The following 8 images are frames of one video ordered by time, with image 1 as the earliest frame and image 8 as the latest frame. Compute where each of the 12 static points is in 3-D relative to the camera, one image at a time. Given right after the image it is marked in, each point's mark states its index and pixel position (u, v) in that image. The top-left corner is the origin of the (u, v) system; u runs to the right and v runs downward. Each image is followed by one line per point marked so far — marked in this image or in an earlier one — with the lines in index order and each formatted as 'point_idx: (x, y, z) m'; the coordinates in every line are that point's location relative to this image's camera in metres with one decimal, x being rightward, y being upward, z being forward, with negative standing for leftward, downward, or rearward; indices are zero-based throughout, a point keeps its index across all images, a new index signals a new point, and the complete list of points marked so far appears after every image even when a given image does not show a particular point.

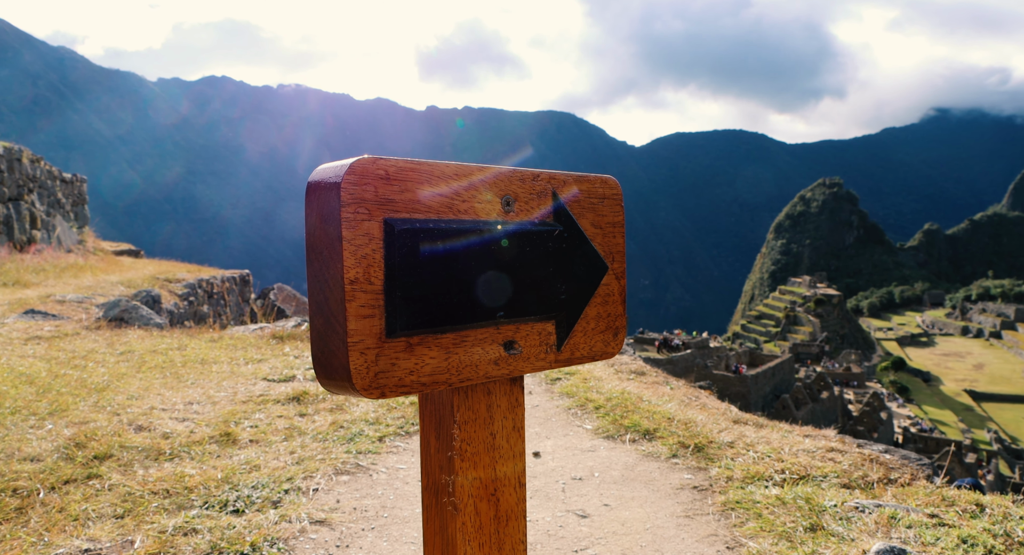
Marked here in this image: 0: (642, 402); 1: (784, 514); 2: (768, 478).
0: (+1.5, -1.4, +8.6) m
1: (+2.2, -1.9, +6.1) m
2: (+2.3, -1.8, +6.8) m
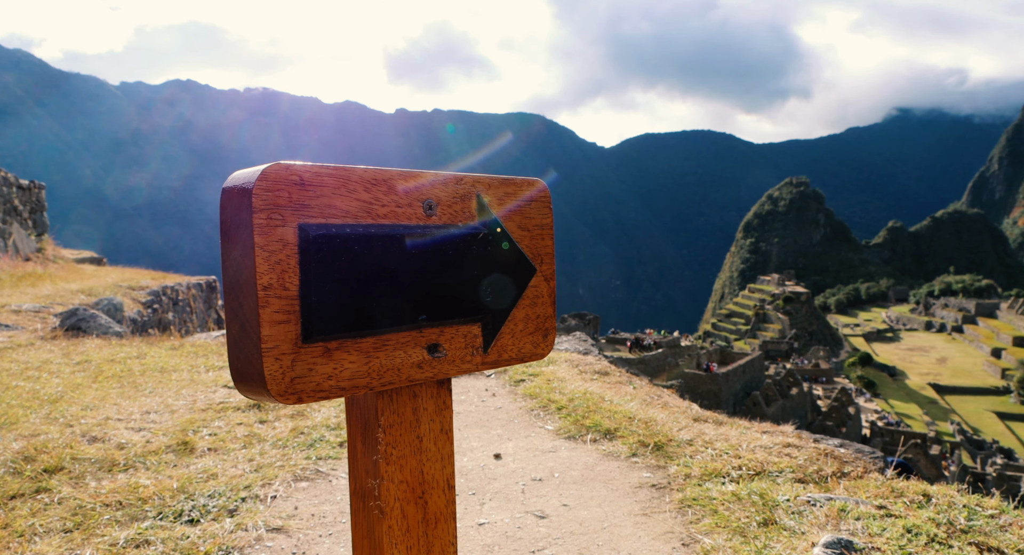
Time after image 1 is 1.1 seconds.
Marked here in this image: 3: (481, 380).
0: (+1.0, -1.4, +8.7) m
1: (+1.9, -1.9, +6.2) m
2: (+1.9, -1.8, +6.9) m
3: (-0.4, -1.4, +9.9) m
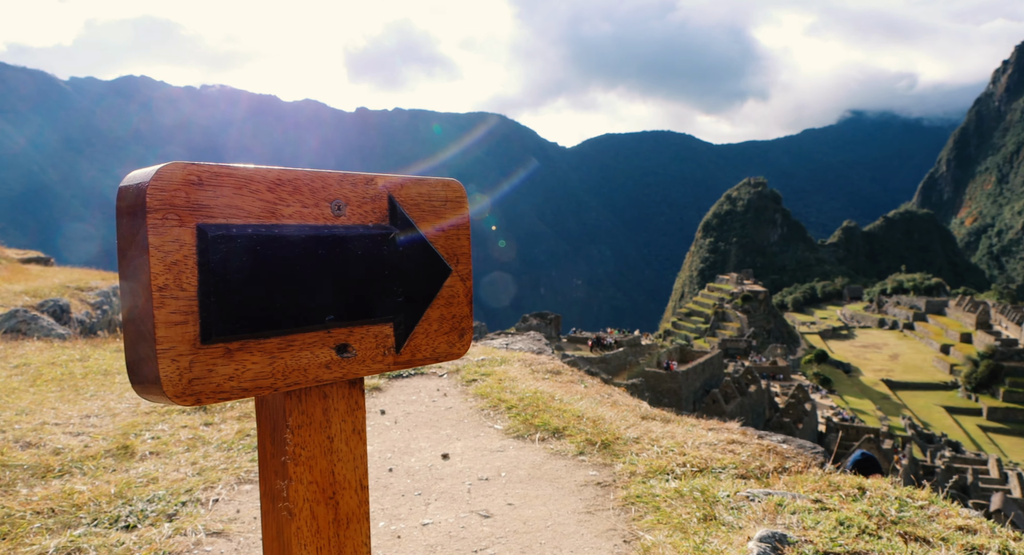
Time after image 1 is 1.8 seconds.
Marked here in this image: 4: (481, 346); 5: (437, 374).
0: (+0.5, -1.4, +8.7) m
1: (+1.4, -1.9, +6.3) m
2: (+1.4, -1.8, +7.0) m
3: (-1.1, -1.4, +9.9) m
4: (-0.5, -1.0, +11.6) m
5: (-1.0, -1.3, +10.1) m
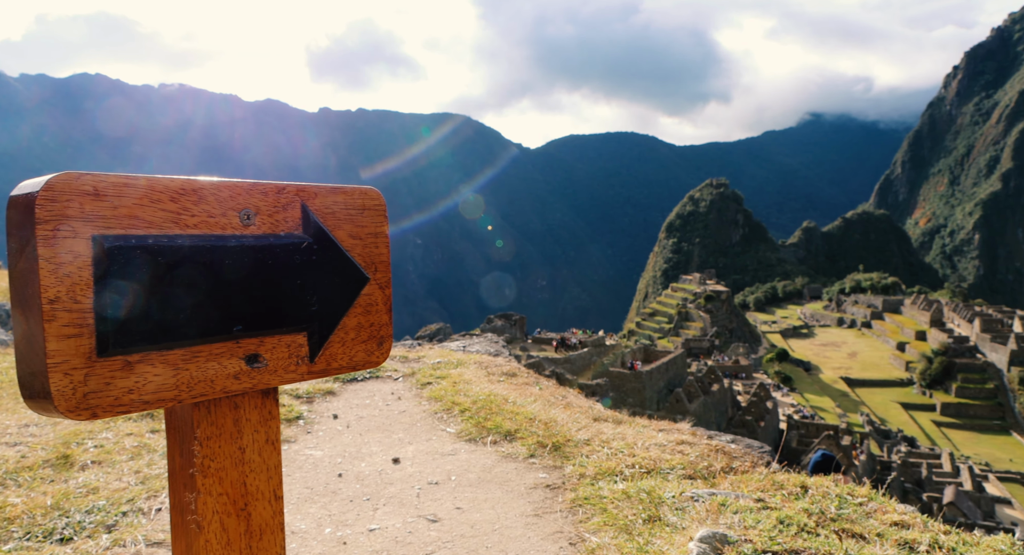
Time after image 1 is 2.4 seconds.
0: (-0.1, -1.5, +8.7) m
1: (+1.0, -1.9, +6.3) m
2: (+1.0, -1.8, +7.0) m
3: (-1.6, -1.4, +9.9) m
4: (-1.2, -1.1, +11.5) m
5: (-1.6, -1.3, +10.1) m
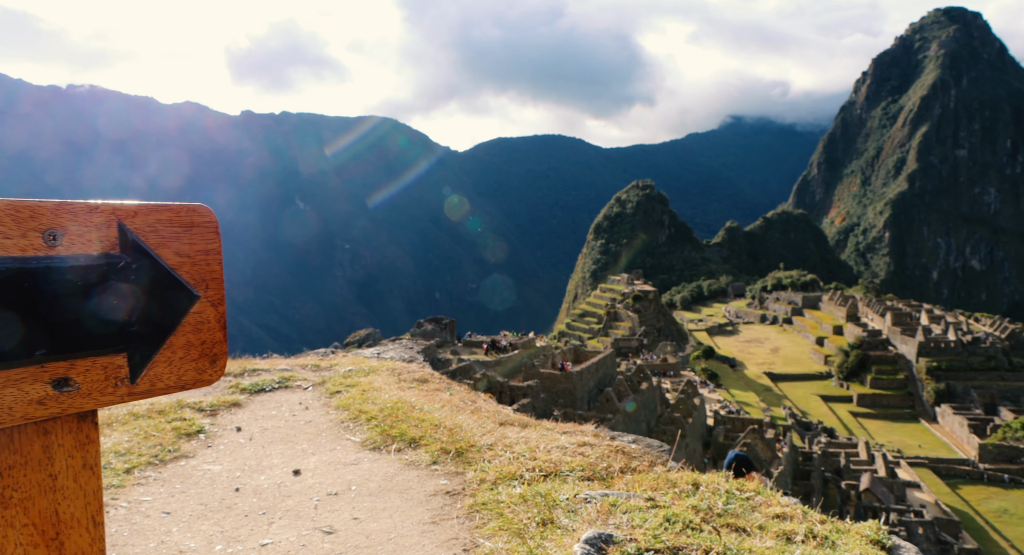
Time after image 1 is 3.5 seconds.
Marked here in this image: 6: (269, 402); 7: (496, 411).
0: (-1.1, -1.5, +8.7) m
1: (+0.1, -2.0, +6.4) m
2: (+0.1, -1.9, +7.1) m
3: (-2.8, -1.5, +9.7) m
4: (-2.4, -1.2, +11.4) m
5: (-2.8, -1.4, +9.9) m
6: (-3.0, -1.6, +9.4) m
7: (-0.2, -1.6, +9.1) m
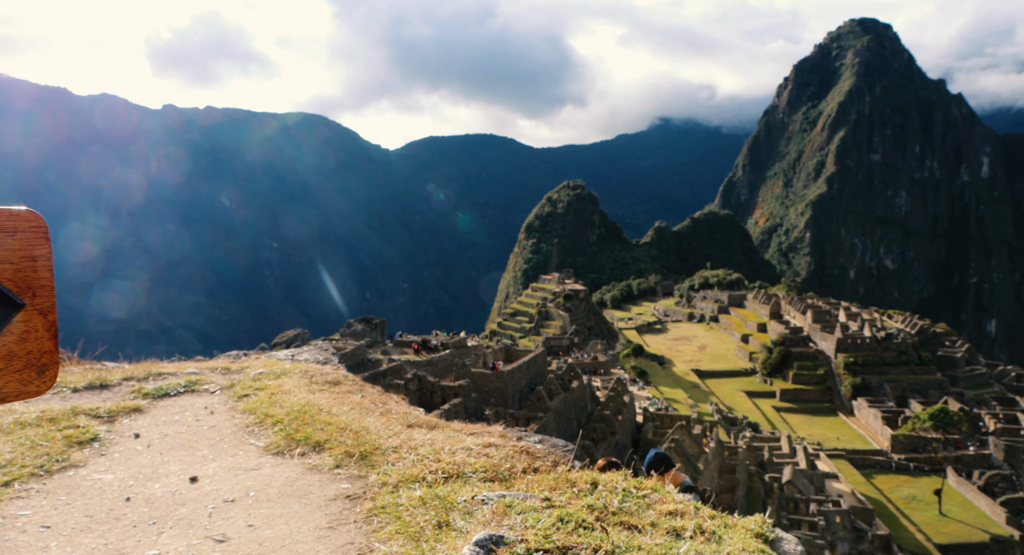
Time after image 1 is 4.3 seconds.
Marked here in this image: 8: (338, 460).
0: (-2.2, -1.5, +8.6) m
1: (-0.8, -2.0, +6.4) m
2: (-0.9, -1.9, +7.0) m
3: (-3.9, -1.5, +9.5) m
4: (-3.7, -1.2, +11.2) m
5: (-3.9, -1.5, +9.7) m
6: (-4.1, -1.6, +9.2) m
7: (-1.3, -1.6, +9.0) m
8: (-1.7, -1.8, +7.5) m
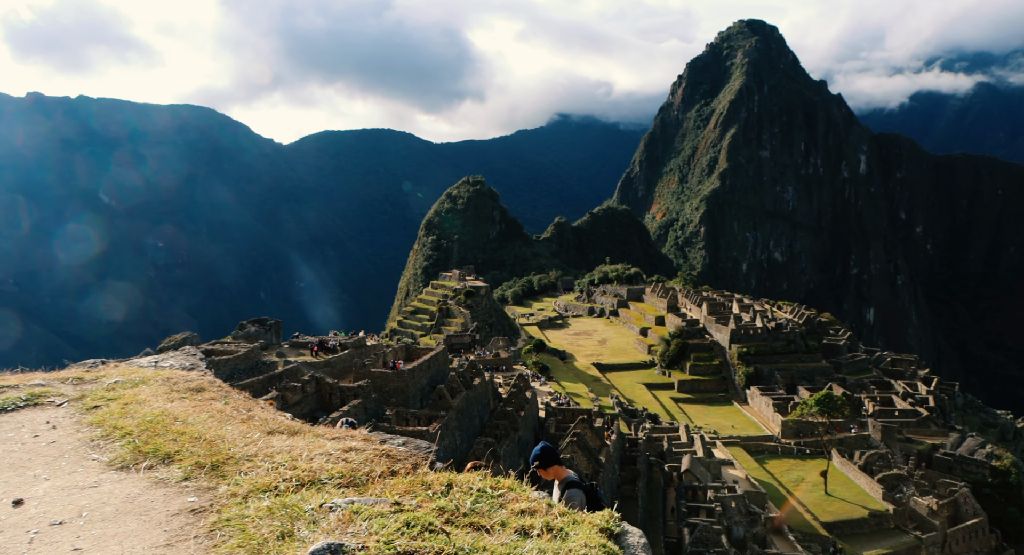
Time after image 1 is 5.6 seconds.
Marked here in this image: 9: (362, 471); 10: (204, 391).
0: (-3.5, -1.5, +8.0) m
1: (-1.9, -2.0, +5.9) m
2: (-2.1, -1.9, +6.6) m
3: (-5.4, -1.5, +8.7) m
4: (-5.3, -1.2, +10.4) m
5: (-5.4, -1.5, +8.9) m
6: (-5.5, -1.6, +8.3) m
7: (-2.7, -1.6, +8.5) m
8: (-3.0, -1.8, +6.9) m
9: (-1.3, -1.8, +6.9) m
10: (-3.8, -1.4, +9.3) m
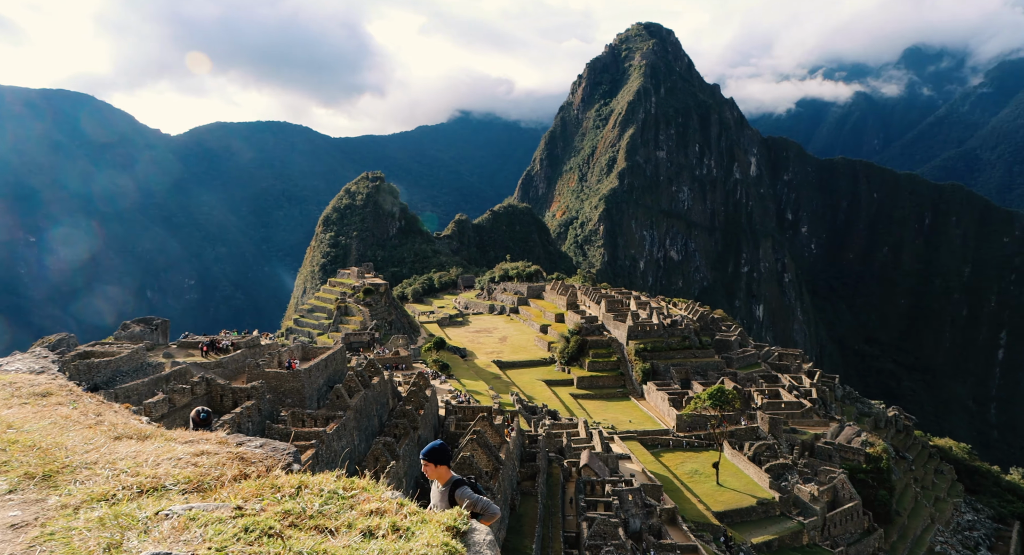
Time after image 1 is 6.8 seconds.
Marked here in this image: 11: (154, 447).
0: (-4.9, -1.5, +7.4) m
1: (-3.1, -1.9, +5.6) m
2: (-3.3, -1.8, +6.2) m
3: (-6.8, -1.5, +7.9) m
4: (-7.0, -1.1, +9.6) m
5: (-6.9, -1.4, +8.1) m
6: (-7.0, -1.5, +7.6) m
7: (-4.2, -1.5, +8.1) m
8: (-4.3, -1.8, +6.5) m
9: (-2.6, -1.7, +6.6) m
10: (-5.3, -1.3, +8.7) m
11: (-3.4, -1.6, +7.3) m
